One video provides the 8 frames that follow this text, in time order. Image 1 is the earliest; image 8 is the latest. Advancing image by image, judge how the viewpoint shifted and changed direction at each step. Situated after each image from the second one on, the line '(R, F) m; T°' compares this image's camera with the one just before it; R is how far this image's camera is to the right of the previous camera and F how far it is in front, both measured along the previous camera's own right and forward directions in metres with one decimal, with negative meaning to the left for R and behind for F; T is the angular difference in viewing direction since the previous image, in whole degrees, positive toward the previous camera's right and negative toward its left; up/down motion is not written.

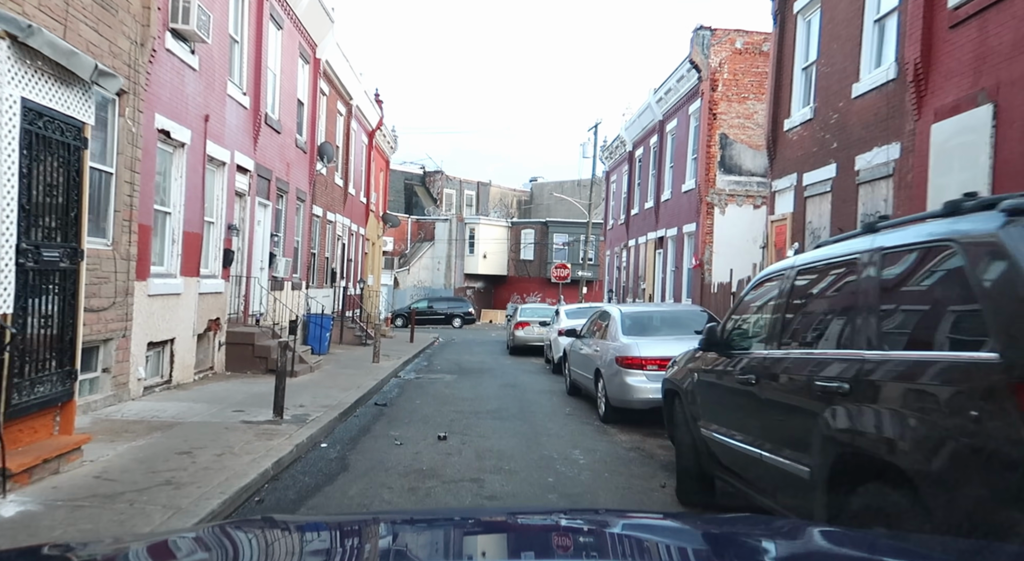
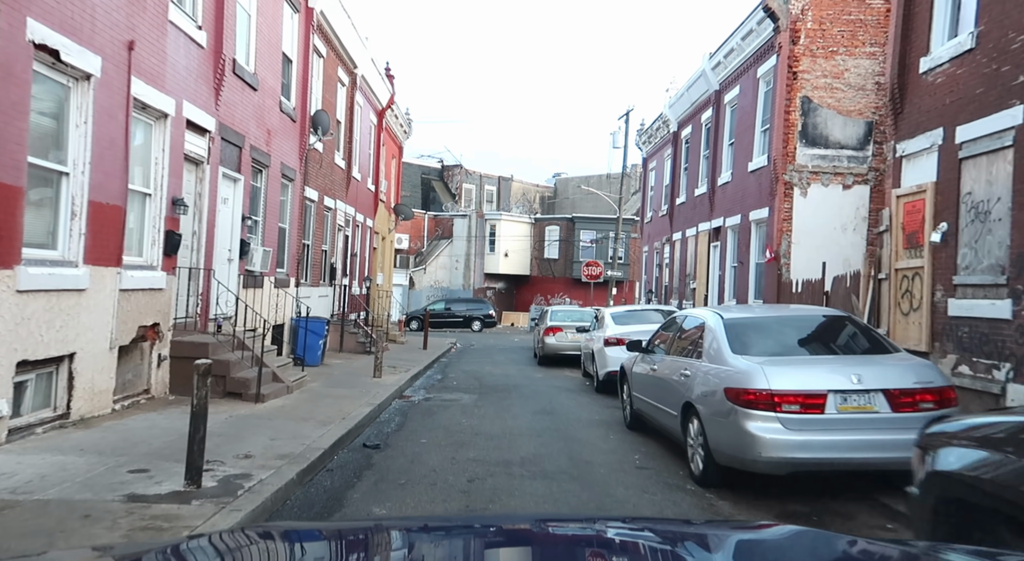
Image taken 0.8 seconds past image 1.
(-0.2, +2.0) m; -1°
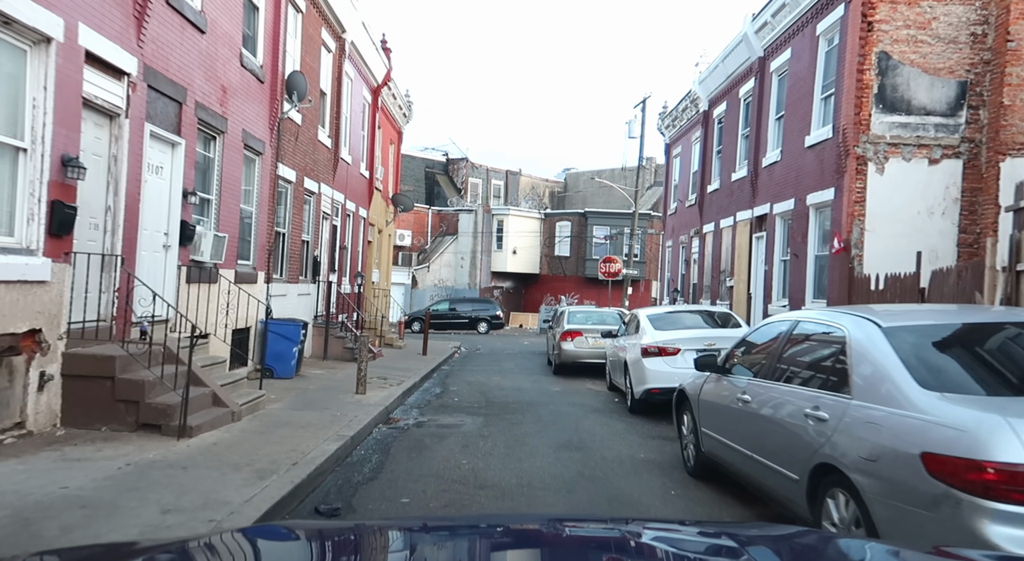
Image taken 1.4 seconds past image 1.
(-0.1, +1.6) m; 0°
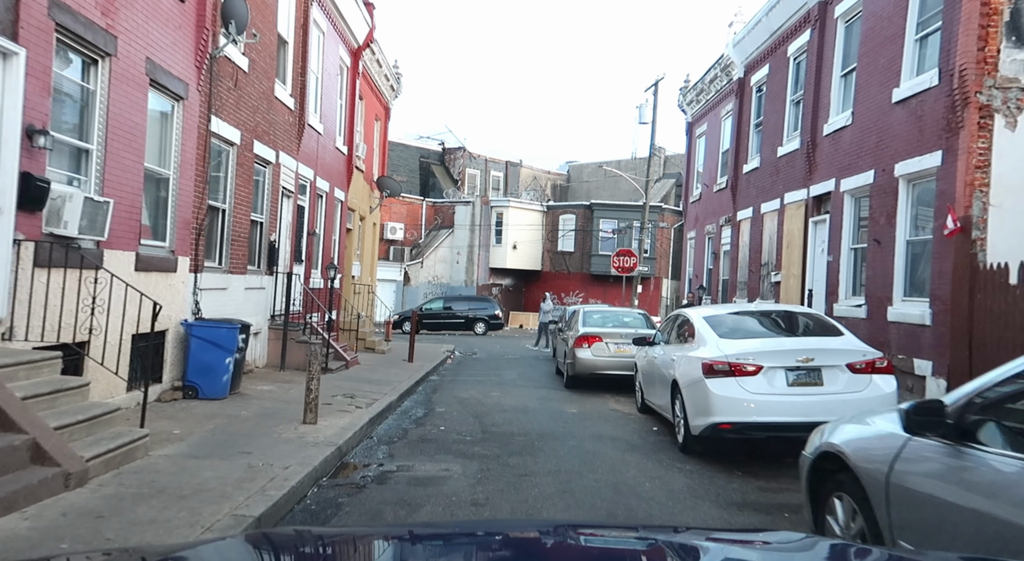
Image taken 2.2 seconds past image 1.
(-0.1, +1.9) m; 0°
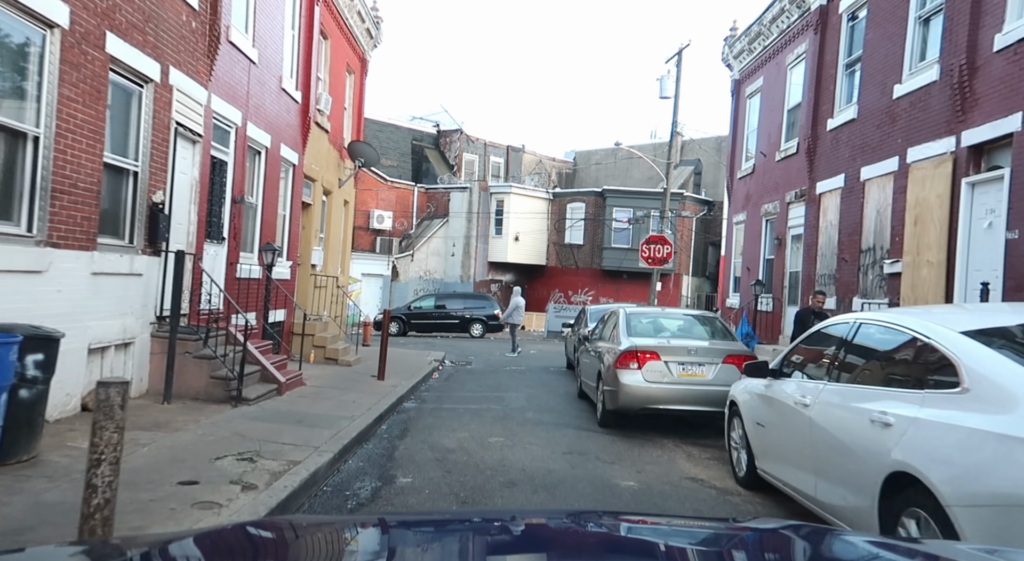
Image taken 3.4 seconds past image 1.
(-0.1, +2.8) m; 0°
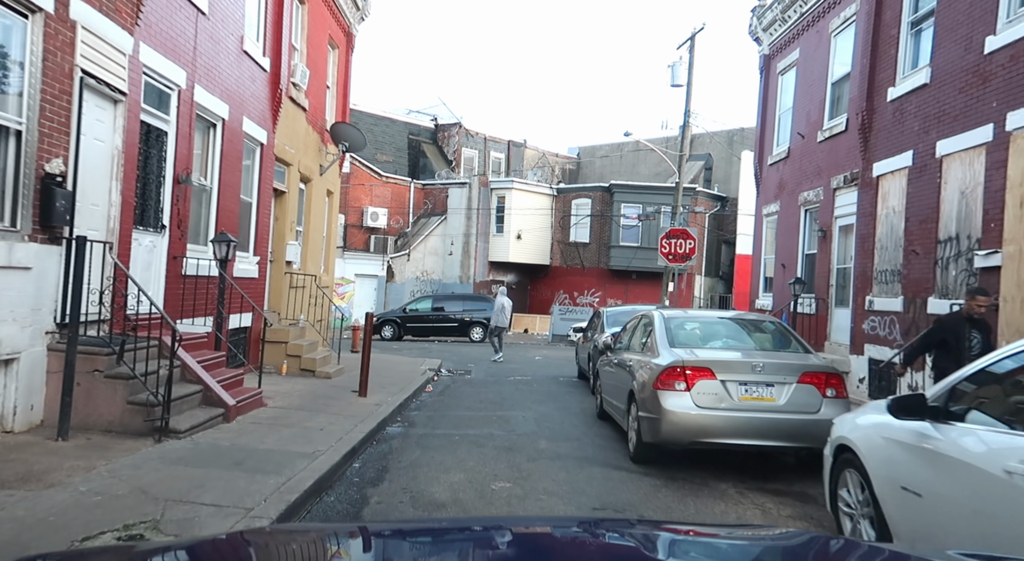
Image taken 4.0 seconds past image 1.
(0.0, +1.3) m; 0°
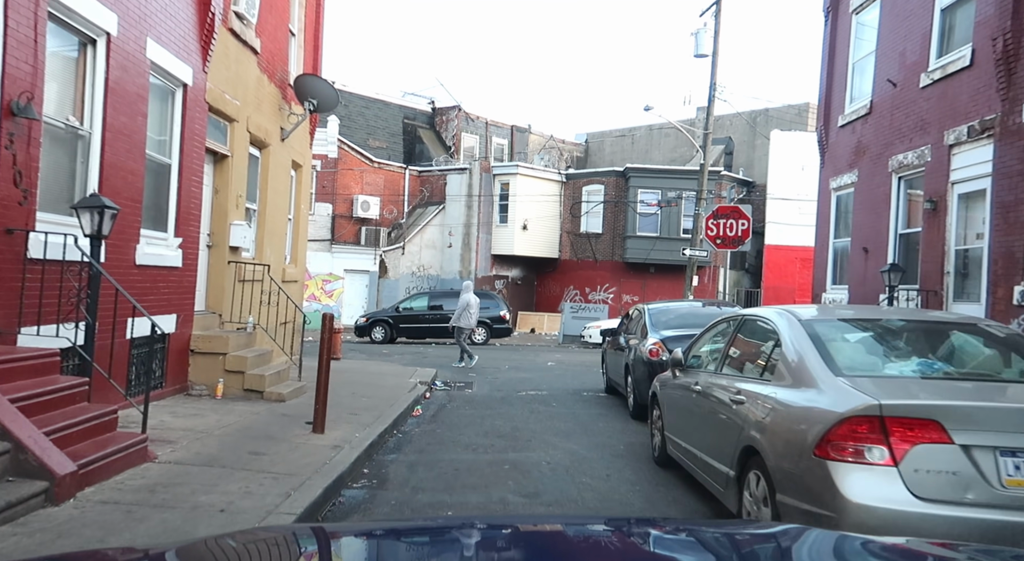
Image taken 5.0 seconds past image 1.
(-0.1, +2.0) m; 0°
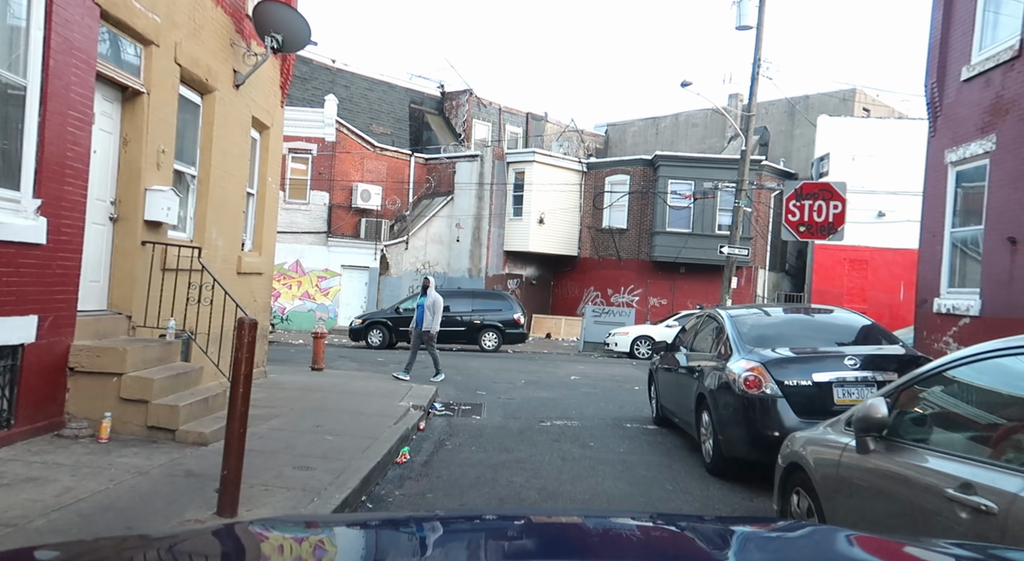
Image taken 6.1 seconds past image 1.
(-0.1, +1.9) m; -1°
